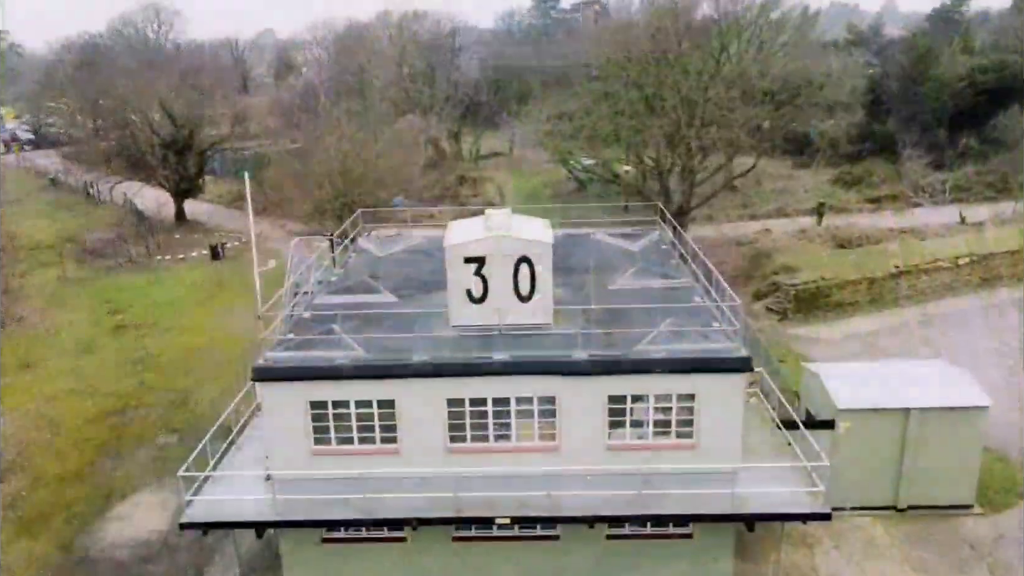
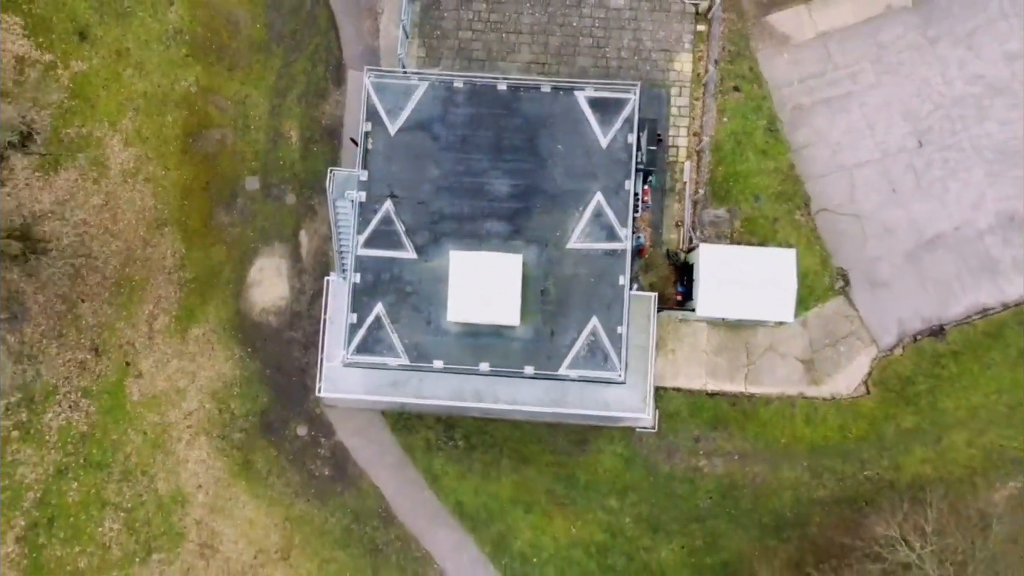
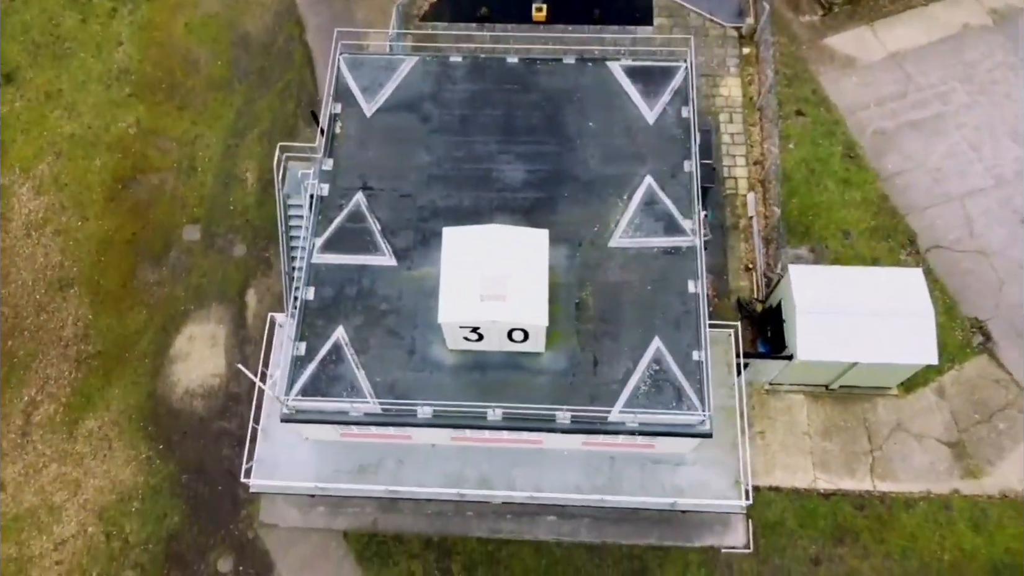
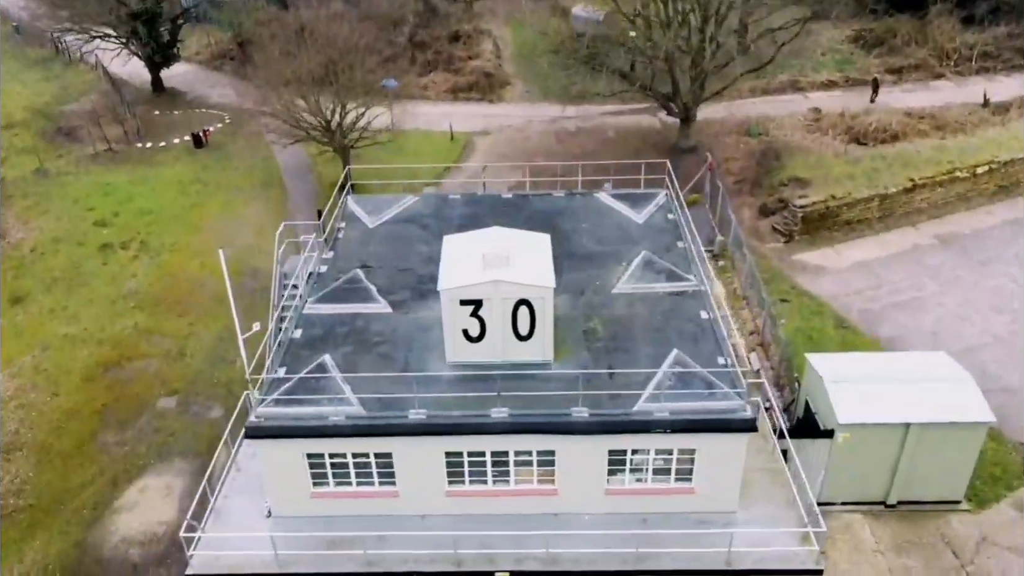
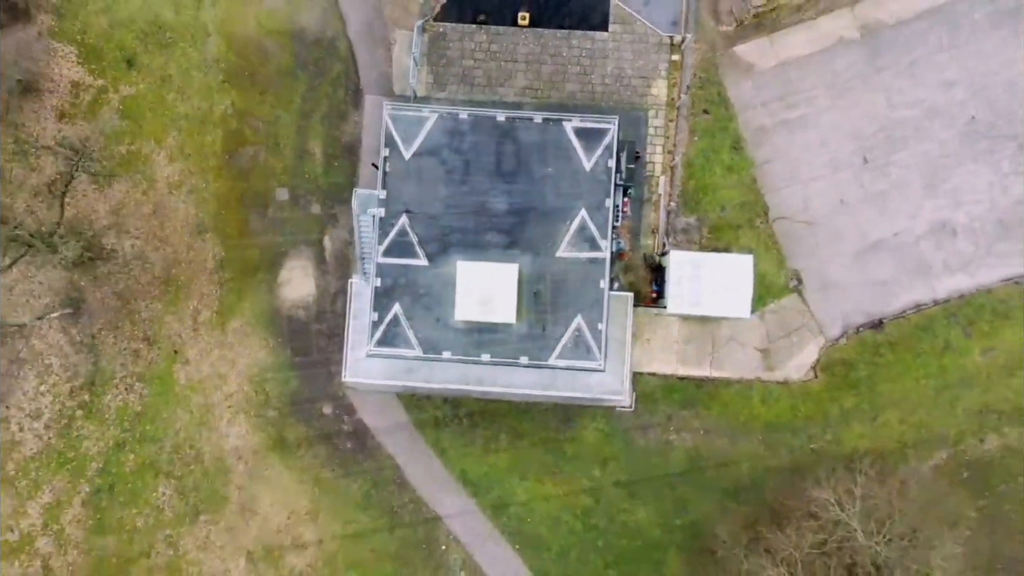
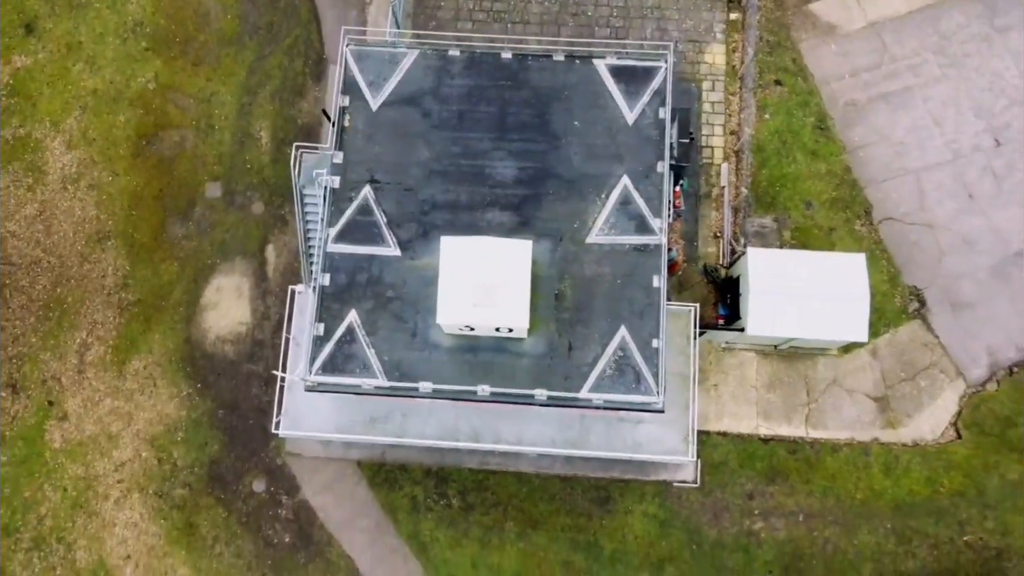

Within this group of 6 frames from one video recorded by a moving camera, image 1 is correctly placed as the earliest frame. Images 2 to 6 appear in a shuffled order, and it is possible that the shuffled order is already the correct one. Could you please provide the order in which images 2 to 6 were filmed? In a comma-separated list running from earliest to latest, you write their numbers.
4, 3, 6, 2, 5
